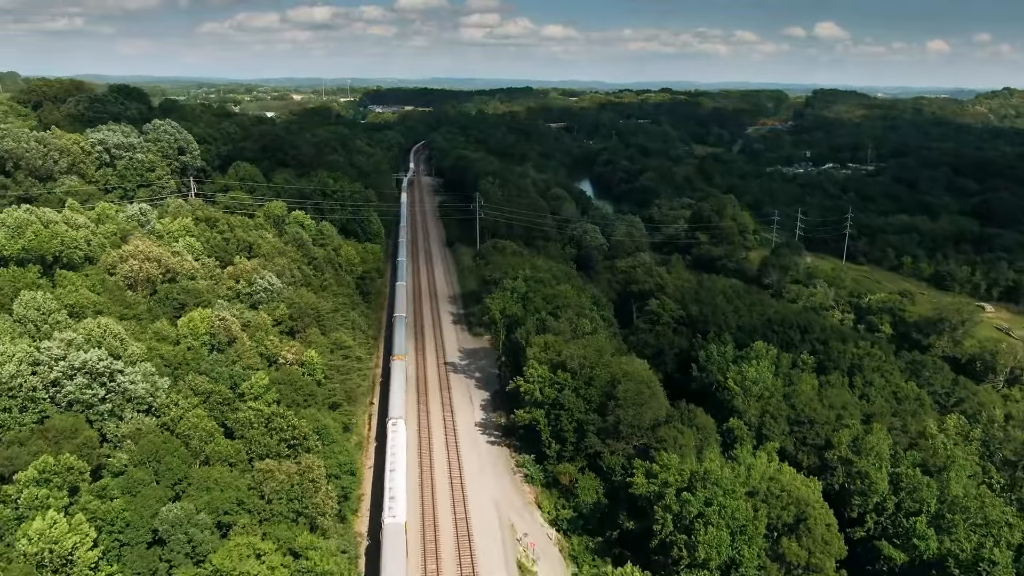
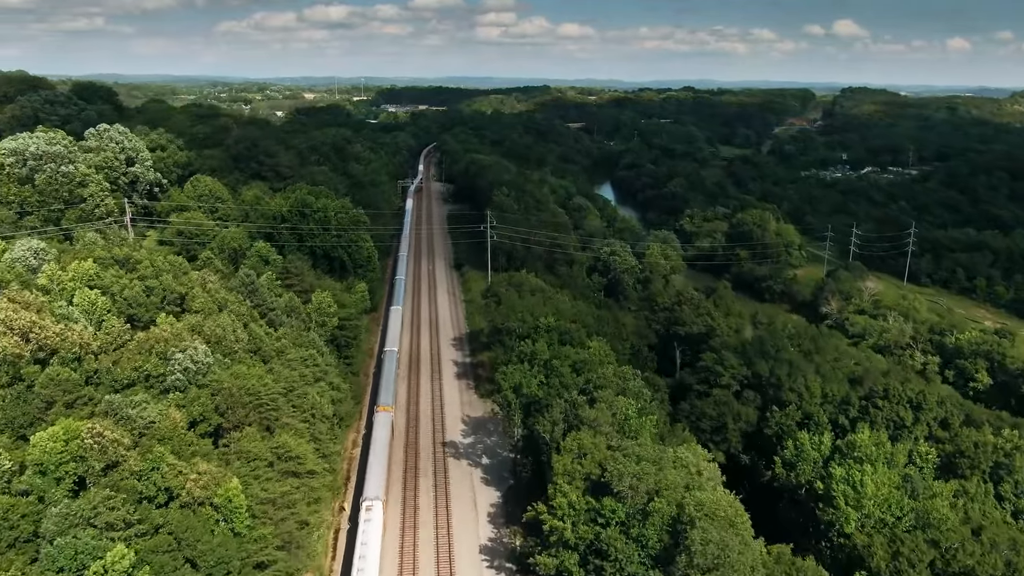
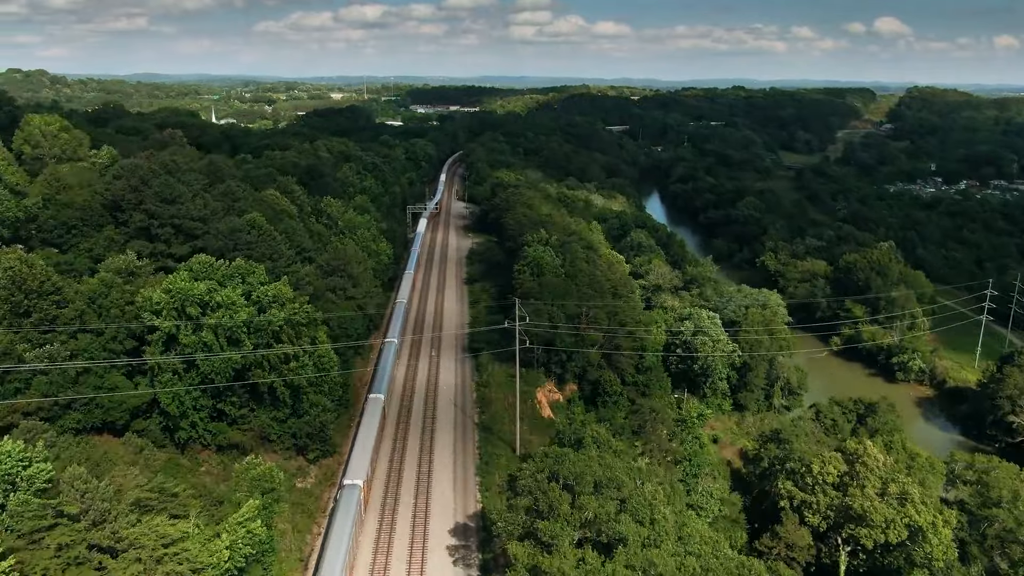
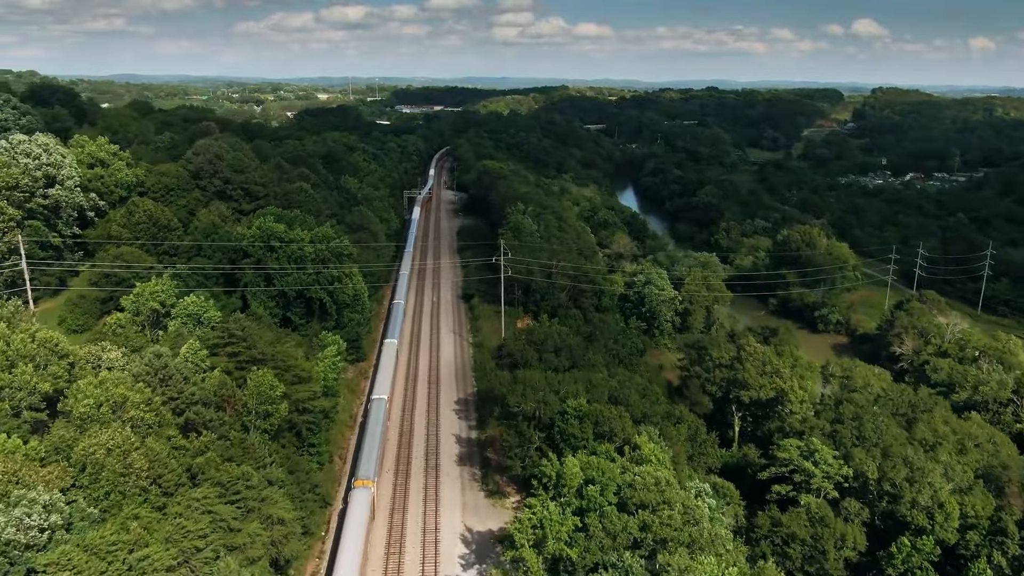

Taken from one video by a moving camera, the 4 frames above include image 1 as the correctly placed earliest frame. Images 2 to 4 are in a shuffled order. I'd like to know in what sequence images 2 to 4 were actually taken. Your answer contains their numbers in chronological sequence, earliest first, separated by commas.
2, 4, 3
